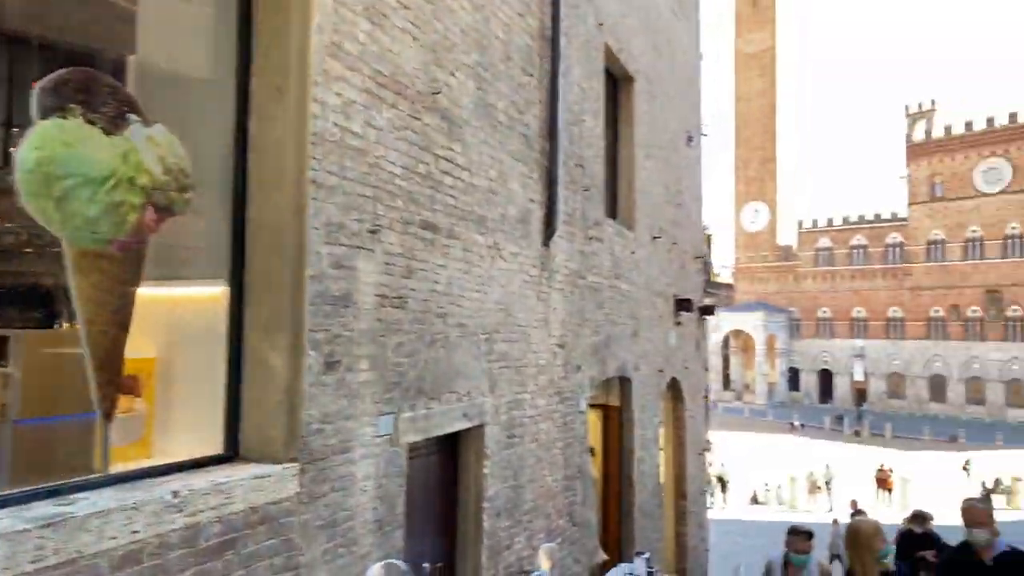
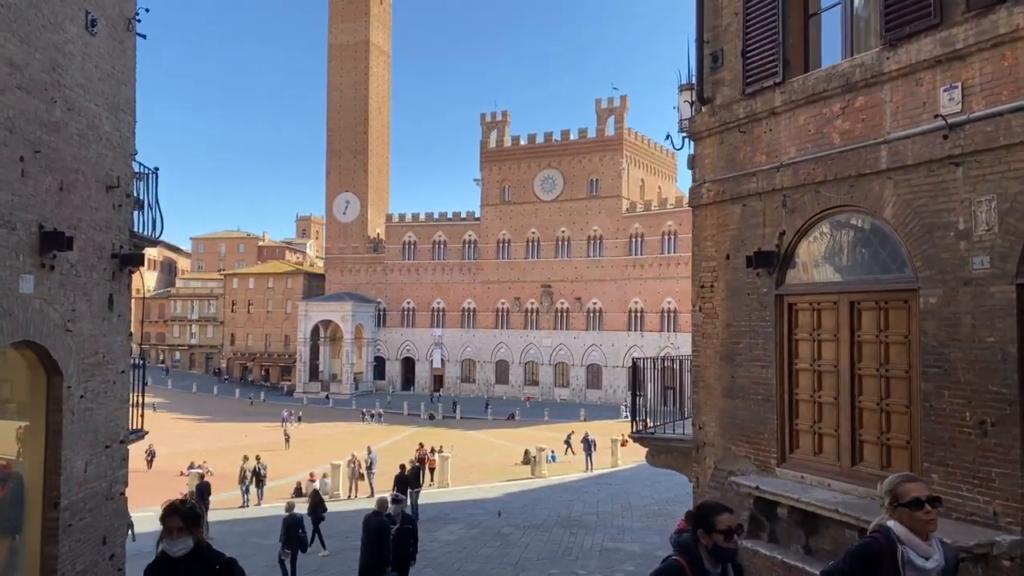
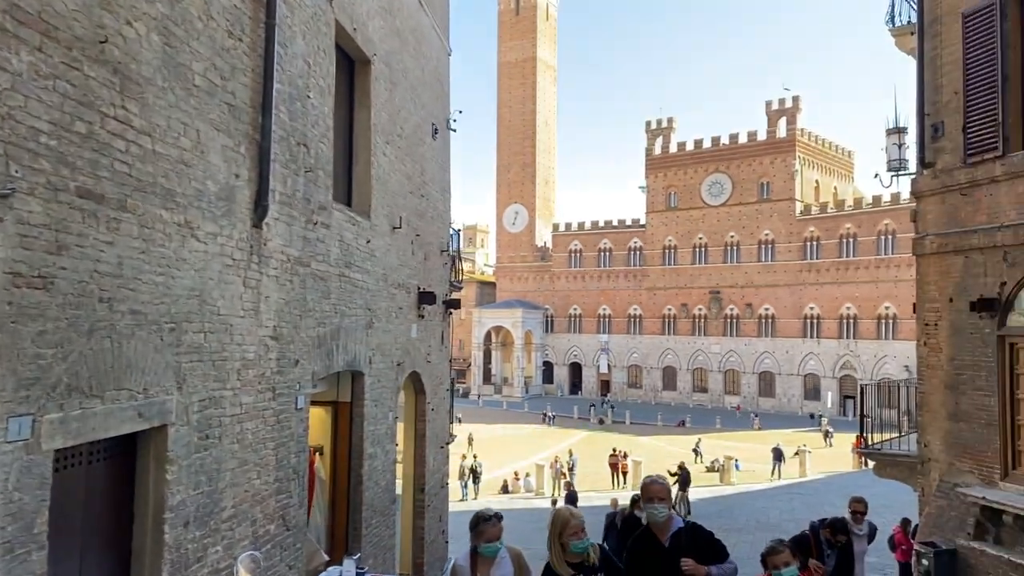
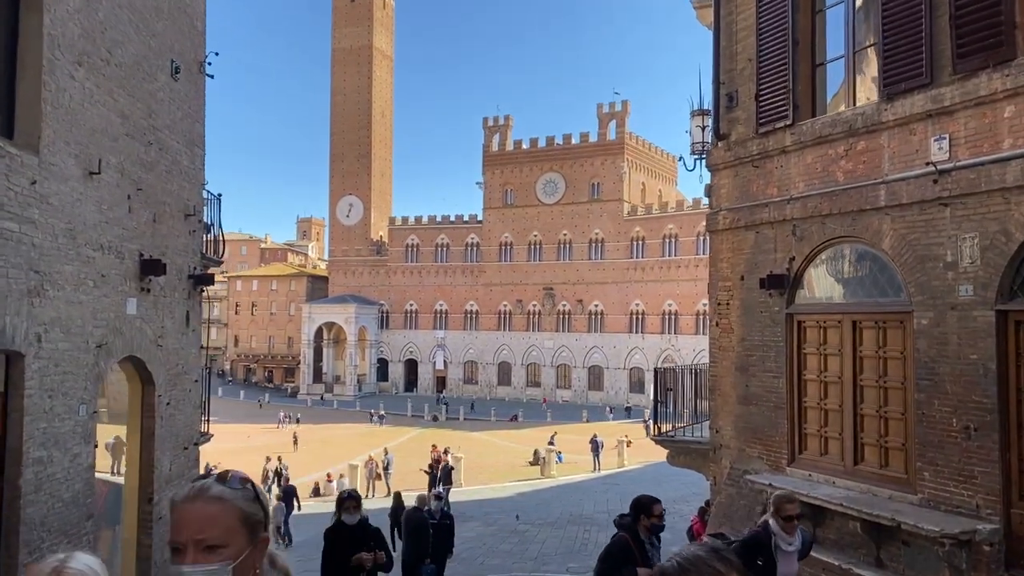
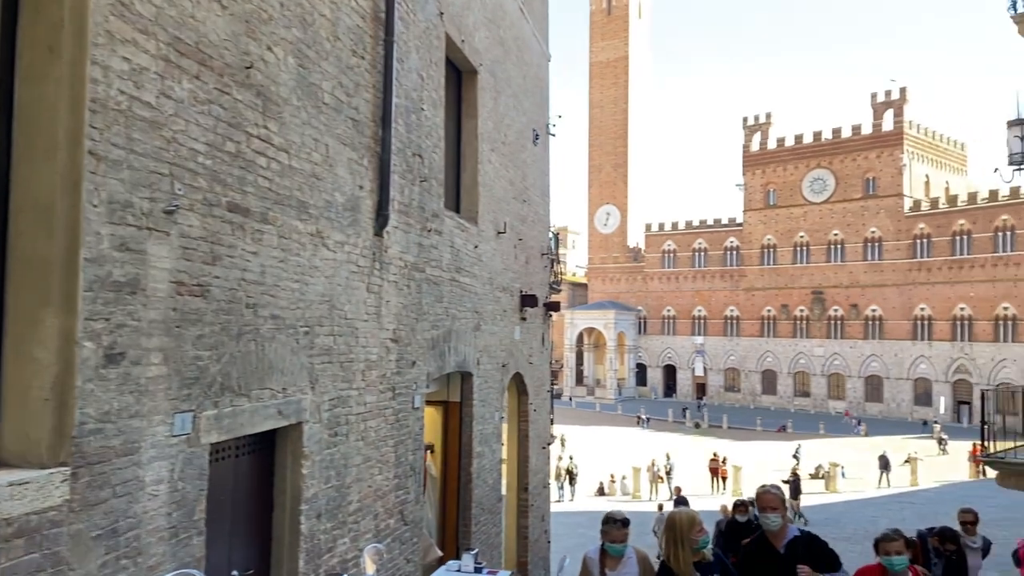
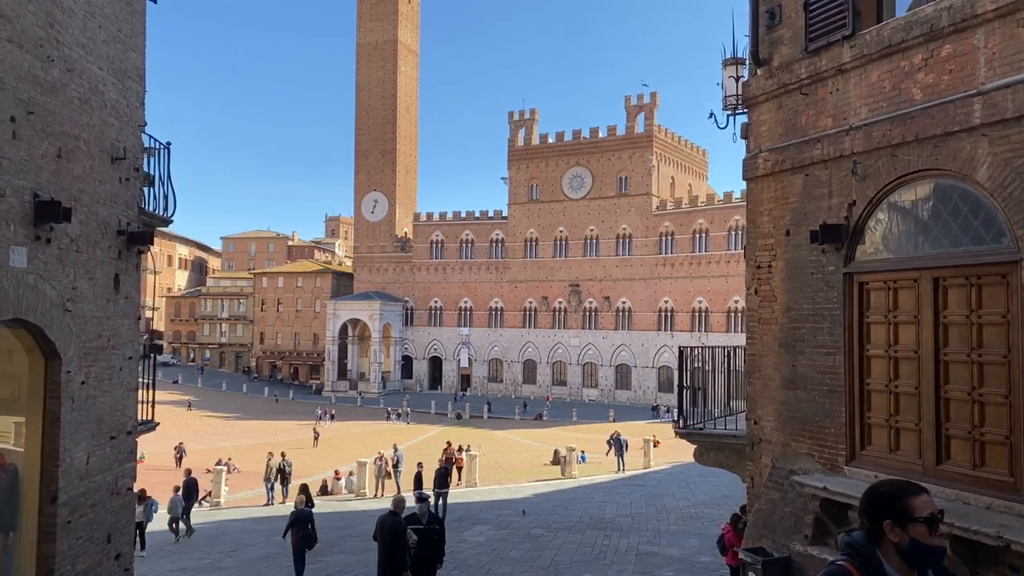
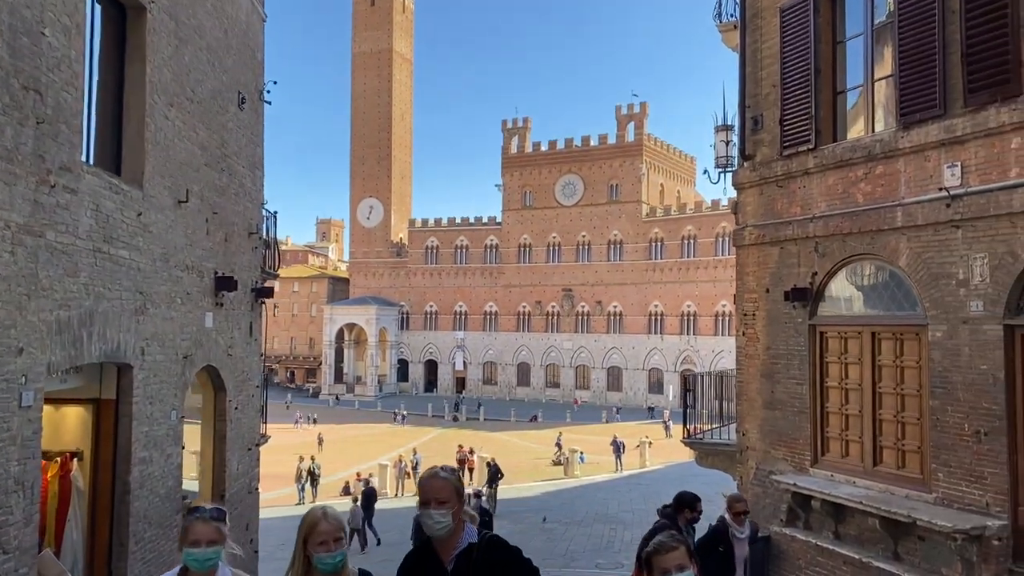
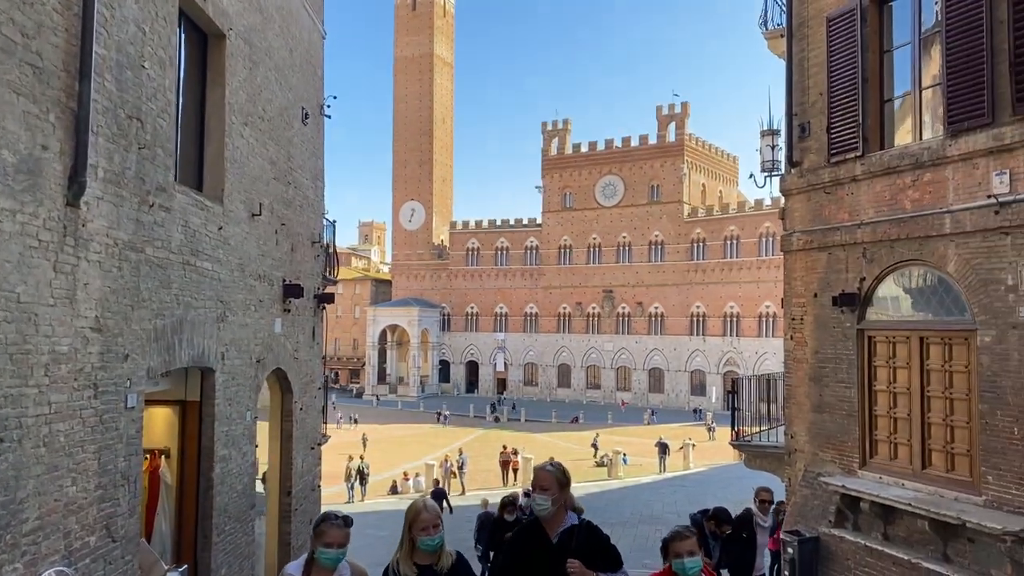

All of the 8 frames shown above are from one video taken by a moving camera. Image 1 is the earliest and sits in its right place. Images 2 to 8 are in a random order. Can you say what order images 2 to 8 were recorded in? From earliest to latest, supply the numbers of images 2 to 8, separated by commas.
5, 3, 8, 7, 4, 2, 6
